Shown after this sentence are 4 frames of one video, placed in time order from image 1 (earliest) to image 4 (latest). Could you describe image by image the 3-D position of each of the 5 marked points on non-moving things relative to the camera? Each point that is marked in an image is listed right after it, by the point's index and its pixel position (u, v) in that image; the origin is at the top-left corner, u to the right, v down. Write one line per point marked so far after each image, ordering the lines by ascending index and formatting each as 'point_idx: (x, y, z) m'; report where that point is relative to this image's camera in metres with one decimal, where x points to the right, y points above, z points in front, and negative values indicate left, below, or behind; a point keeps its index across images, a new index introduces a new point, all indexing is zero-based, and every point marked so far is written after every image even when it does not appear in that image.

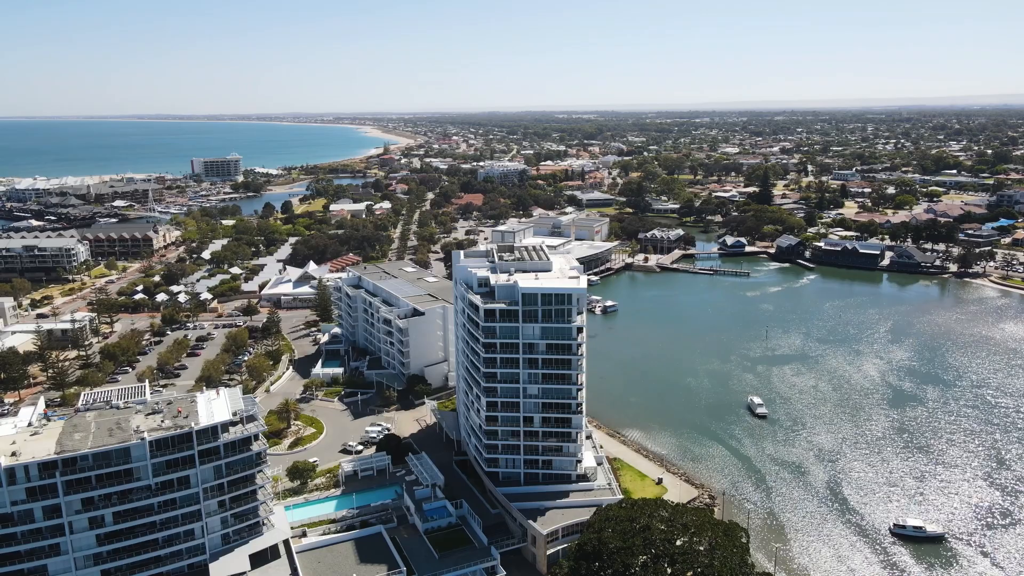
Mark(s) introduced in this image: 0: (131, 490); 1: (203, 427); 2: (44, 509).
0: (-9.0, -4.8, +17.0) m
1: (-7.6, -3.4, +17.6) m
2: (-10.5, -4.9, +16.1) m
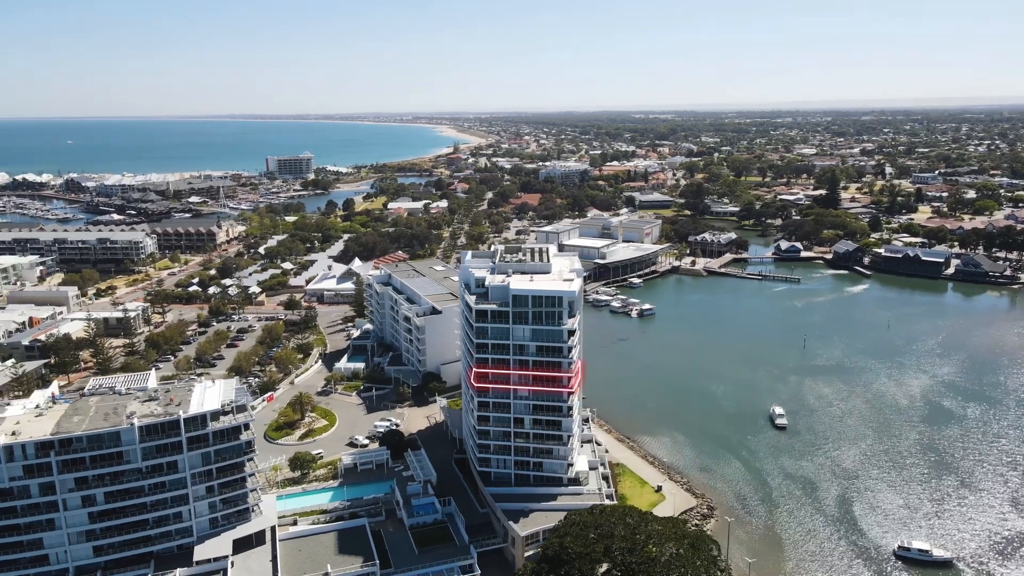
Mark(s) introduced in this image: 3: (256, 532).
0: (-9.7, -4.6, +17.9) m
1: (-8.2, -3.3, +18.4) m
2: (-11.3, -4.7, +17.2) m
3: (-6.9, -6.6, +19.5) m
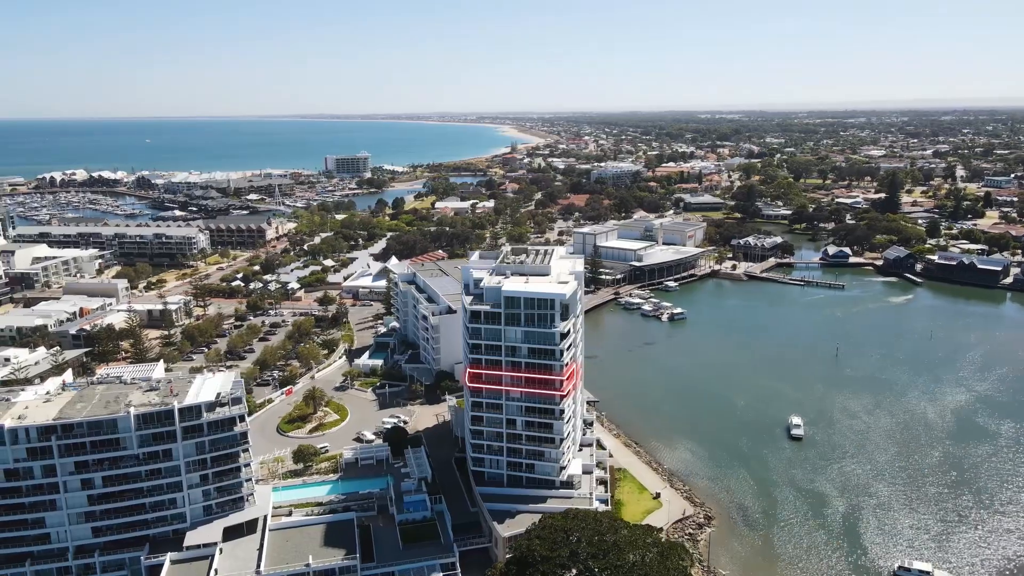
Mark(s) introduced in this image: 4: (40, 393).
0: (-10.2, -4.4, +18.8) m
1: (-8.7, -3.1, +19.2) m
2: (-11.9, -4.5, +18.2) m
3: (-7.4, -6.5, +20.1) m
4: (-13.1, -2.9, +19.9) m
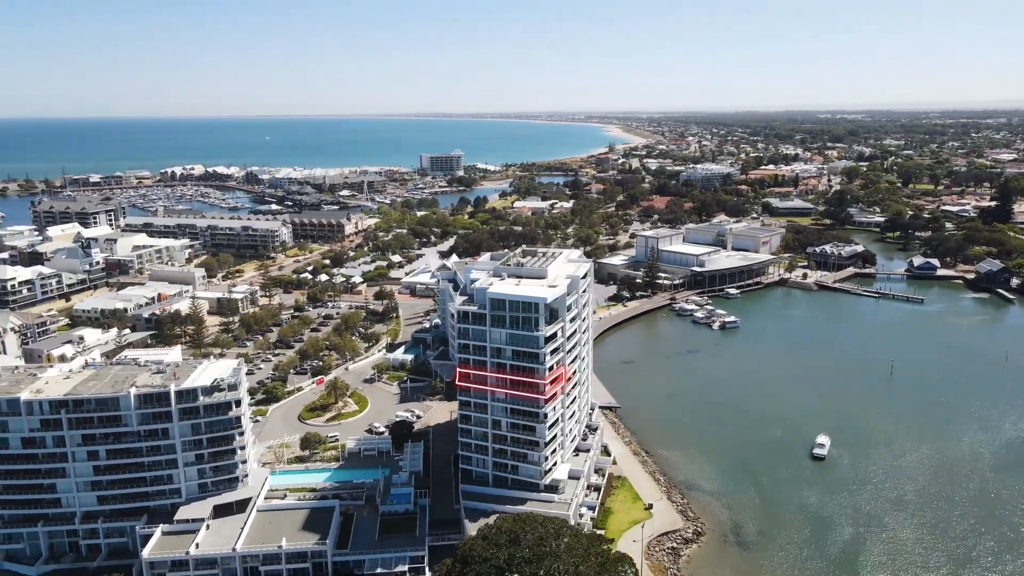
0: (-11.0, -4.1, +20.4) m
1: (-9.4, -2.9, +20.6) m
2: (-12.7, -4.2, +20.0) m
3: (-8.1, -6.3, +21.3) m
4: (-13.6, -2.5, +21.9) m
